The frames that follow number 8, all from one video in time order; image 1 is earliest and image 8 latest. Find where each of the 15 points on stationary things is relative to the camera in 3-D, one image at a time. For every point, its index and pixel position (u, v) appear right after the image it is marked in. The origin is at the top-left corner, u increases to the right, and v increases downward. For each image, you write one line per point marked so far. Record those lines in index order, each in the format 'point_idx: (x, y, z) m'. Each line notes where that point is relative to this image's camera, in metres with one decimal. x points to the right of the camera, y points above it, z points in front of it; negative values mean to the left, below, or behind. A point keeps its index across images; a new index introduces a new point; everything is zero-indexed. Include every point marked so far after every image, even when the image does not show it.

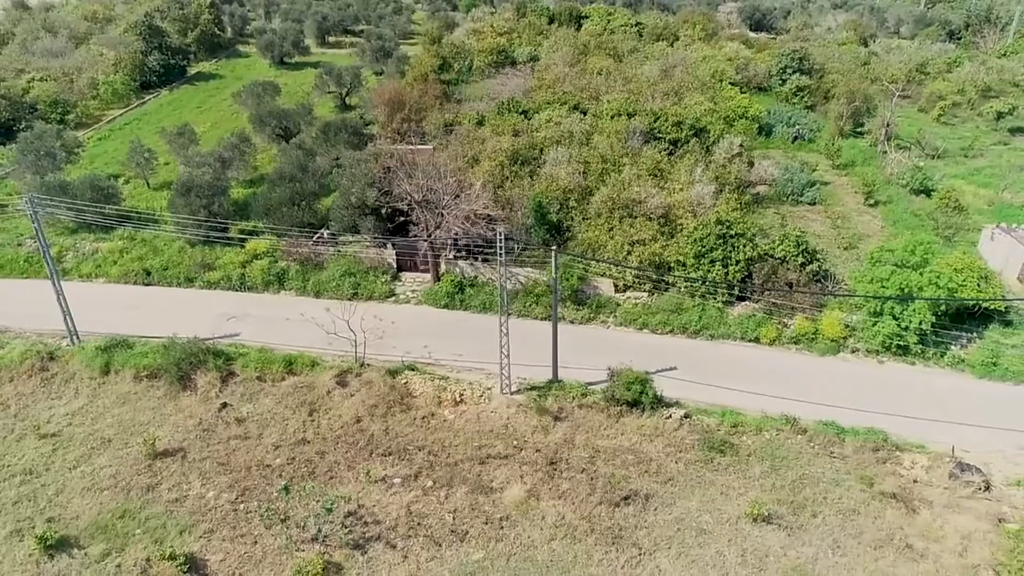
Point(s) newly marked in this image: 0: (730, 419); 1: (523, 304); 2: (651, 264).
0: (+4.3, -2.6, +14.1) m
1: (+0.3, -0.4, +18.4) m
2: (+3.6, +0.6, +18.3) m
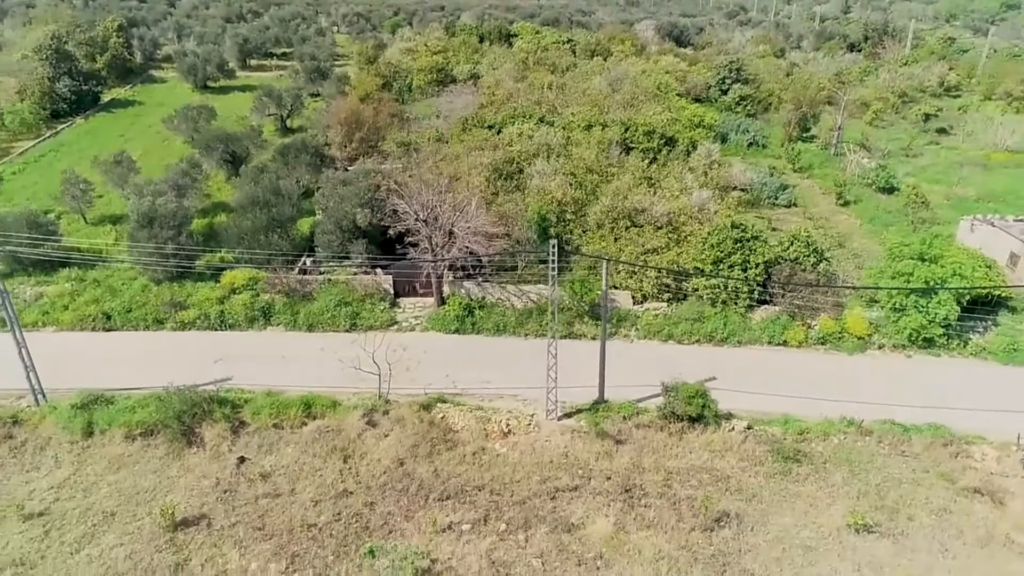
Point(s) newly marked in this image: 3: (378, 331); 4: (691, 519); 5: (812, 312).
0: (+5.3, -2.6, +13.5) m
1: (+0.7, -0.9, +17.3) m
2: (+3.9, +0.4, +17.7) m
3: (-3.3, -1.1, +17.3) m
4: (+2.9, -3.7, +11.5) m
5: (+7.2, -0.6, +17.2) m
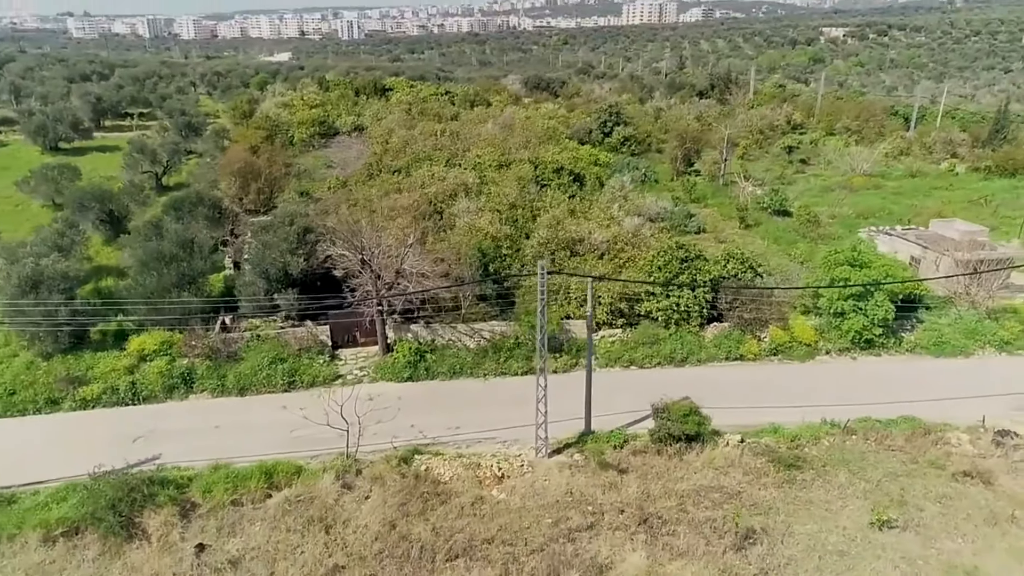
0: (+5.1, -2.7, +13.4) m
1: (-0.3, -1.7, +16.4) m
2: (+2.7, -0.2, +17.4) m
3: (-4.1, -2.2, +15.5) m
4: (+3.2, -3.8, +10.9) m
5: (+6.1, -0.9, +17.5) m
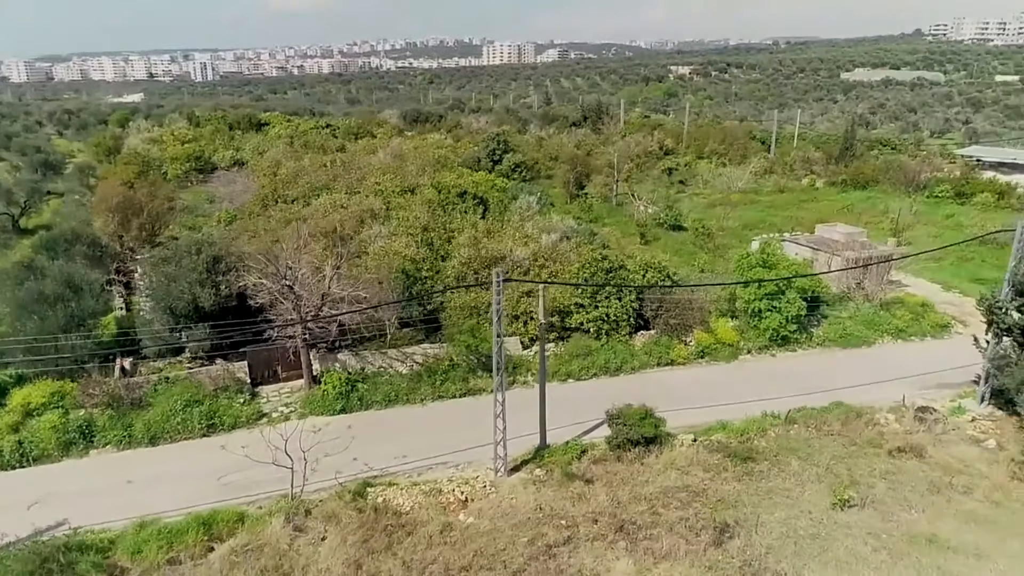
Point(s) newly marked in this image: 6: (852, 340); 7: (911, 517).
0: (+4.2, -2.7, +13.6) m
1: (-1.7, -2.1, +15.7) m
2: (+1.0, -0.6, +17.3) m
3: (-5.3, -2.8, +14.2) m
4: (+2.8, -3.8, +10.8) m
5: (+4.3, -1.0, +17.9) m
6: (+8.7, -1.3, +18.4) m
7: (+6.3, -3.6, +11.3) m
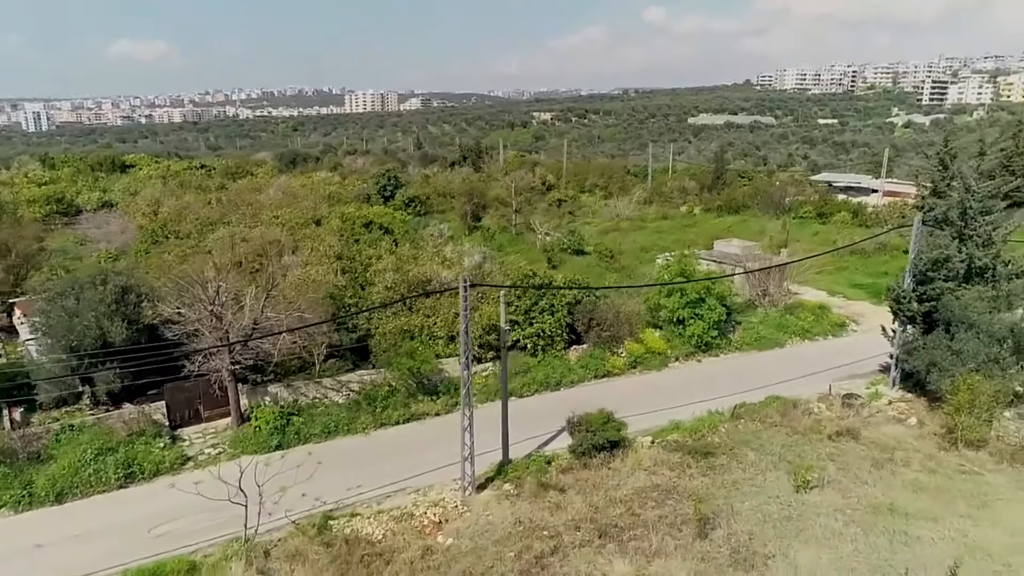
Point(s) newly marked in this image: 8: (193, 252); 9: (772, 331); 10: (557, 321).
0: (+3.3, -2.7, +13.8) m
1: (-2.8, -2.6, +14.8) m
2: (-0.6, -1.0, +17.0) m
3: (-6.0, -3.3, +12.7) m
4: (+2.5, -3.7, +10.8) m
5: (+2.6, -1.3, +18.2) m
6: (+6.9, -1.5, +19.4) m
7: (+5.9, -3.4, +11.9) m
8: (-8.8, +0.9, +19.8) m
9: (+7.2, -1.2, +19.8) m
10: (+1.1, -0.8, +17.6) m
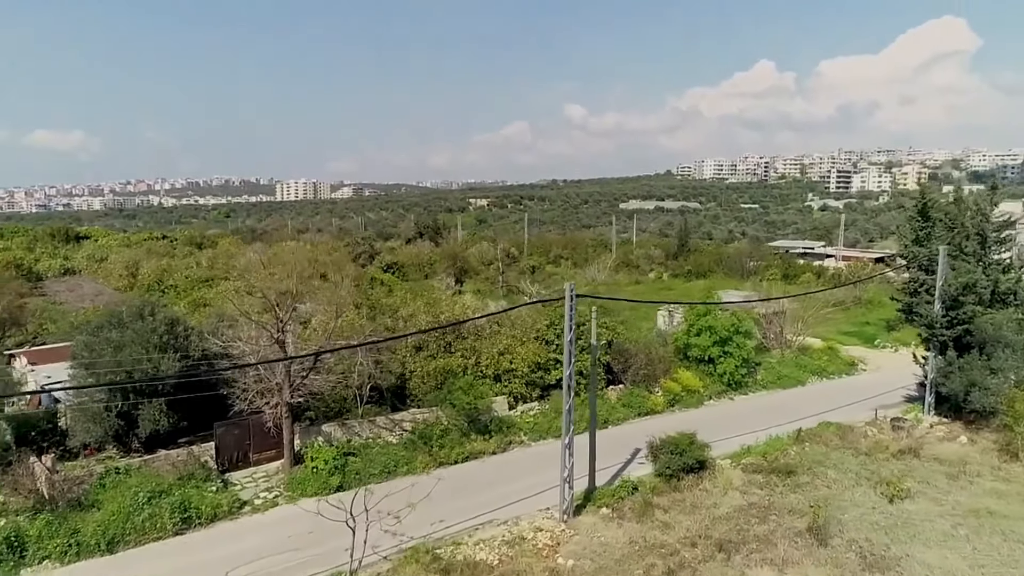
0: (+4.7, -3.2, +13.7) m
1: (-1.6, -3.2, +14.1) m
2: (+0.4, -1.9, +16.6) m
3: (-4.5, -3.7, +11.5) m
4: (+4.2, -3.7, +10.5) m
5: (+3.5, -2.3, +18.1) m
6: (+7.6, -2.5, +19.7) m
7: (+7.4, -3.5, +12.0) m
8: (-8.0, -0.4, +18.8) m
9: (+7.9, -2.3, +20.2) m
10: (+2.0, -1.7, +17.5) m
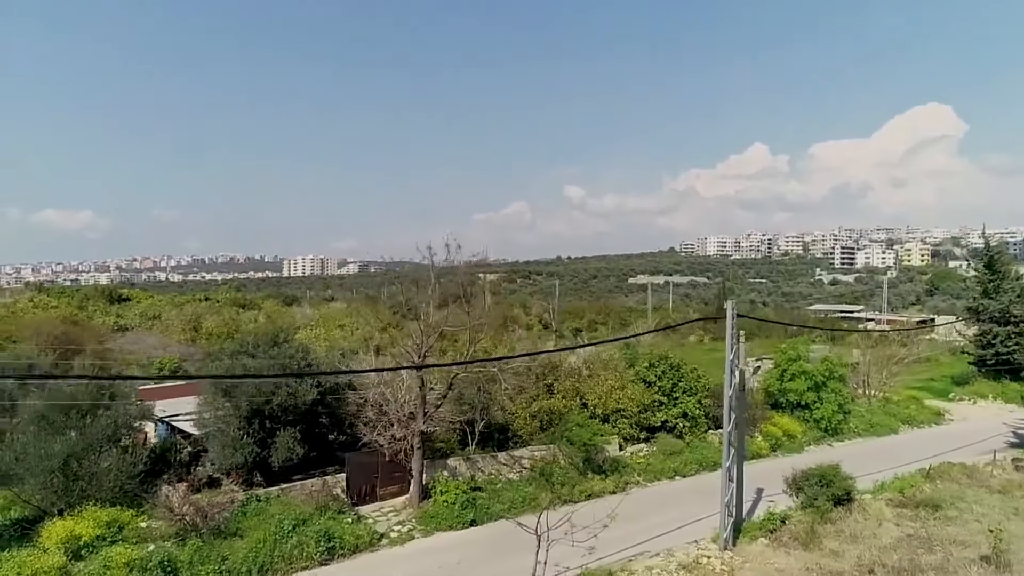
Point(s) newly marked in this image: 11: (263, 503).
0: (+7.1, -3.7, +13.3) m
1: (+0.8, -3.8, +13.7) m
2: (+2.8, -2.8, +16.4) m
3: (-2.1, -4.1, +11.1) m
4: (+6.6, -4.0, +10.1) m
5: (+5.9, -3.4, +17.8) m
6: (+10.0, -3.8, +19.4) m
7: (+9.8, -3.9, +11.6) m
8: (-5.6, -1.5, +18.7) m
9: (+10.3, -3.6, +19.9) m
10: (+4.4, -2.7, +17.2) m
11: (-4.0, -3.4, +11.4) m
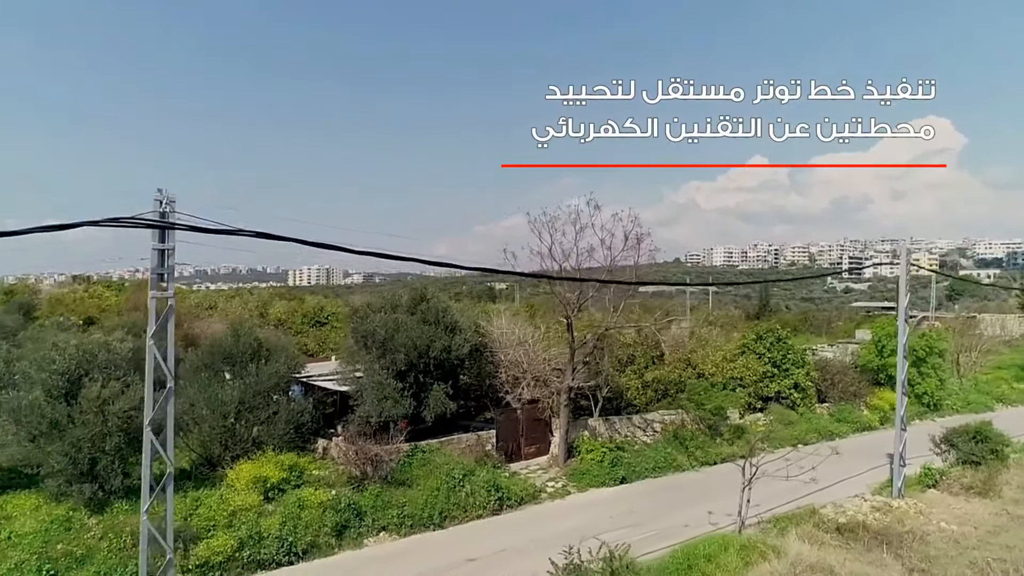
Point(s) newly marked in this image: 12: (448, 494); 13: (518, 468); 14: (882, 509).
0: (+9.7, -3.0, +13.3) m
1: (+3.4, -3.1, +13.6) m
2: (+5.4, -2.1, +16.3) m
3: (+0.5, -3.3, +11.0) m
4: (+9.2, -3.2, +10.0) m
5: (+8.5, -2.7, +17.7) m
6: (+12.6, -3.1, +19.3) m
7: (+12.4, -3.2, +11.5) m
8: (-3.0, -0.9, +18.6) m
9: (+12.9, -3.0, +19.8) m
10: (+7.0, -2.1, +17.2) m
11: (-1.5, -2.7, +11.3) m
12: (-0.9, -3.0, +10.5) m
13: (+0.1, -3.1, +12.2) m
14: (+5.1, -3.1, +9.9) m
